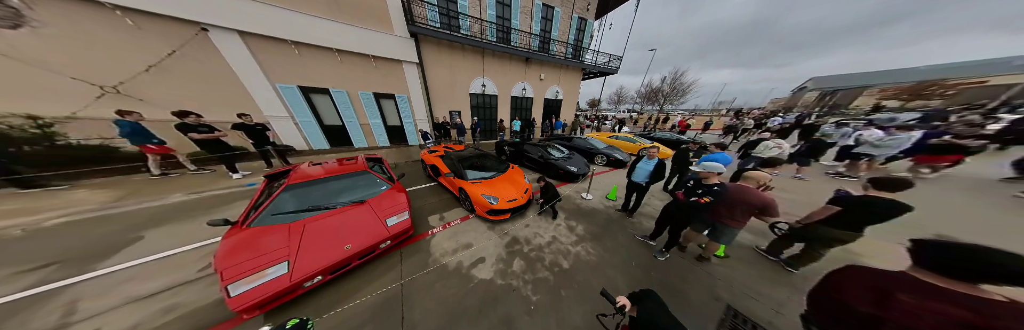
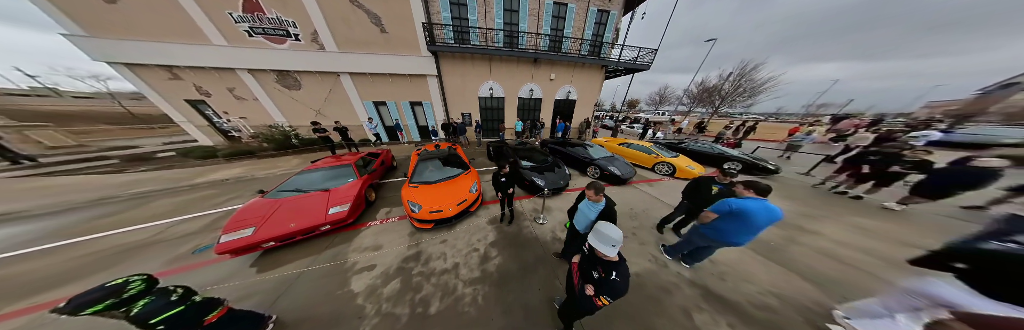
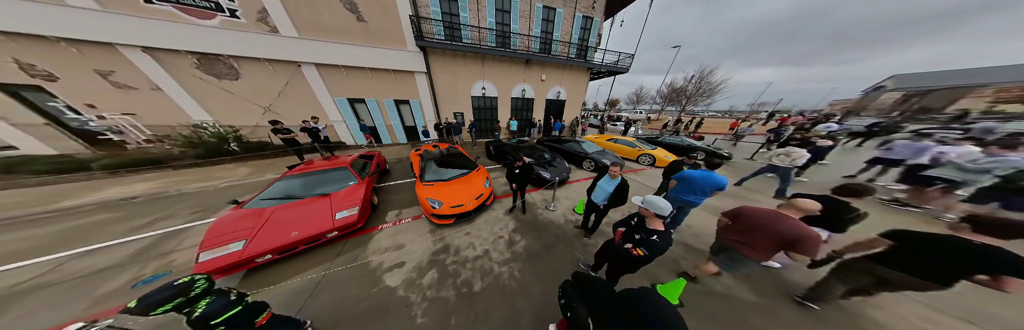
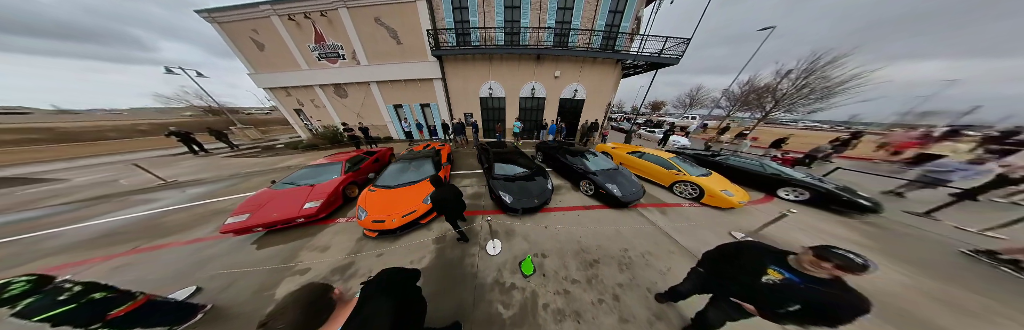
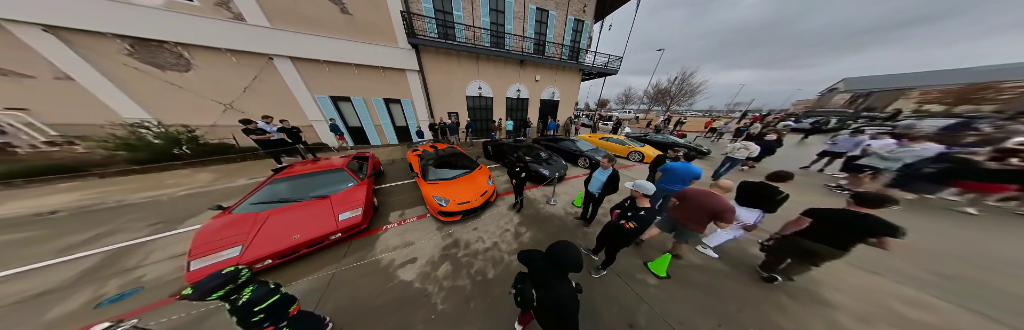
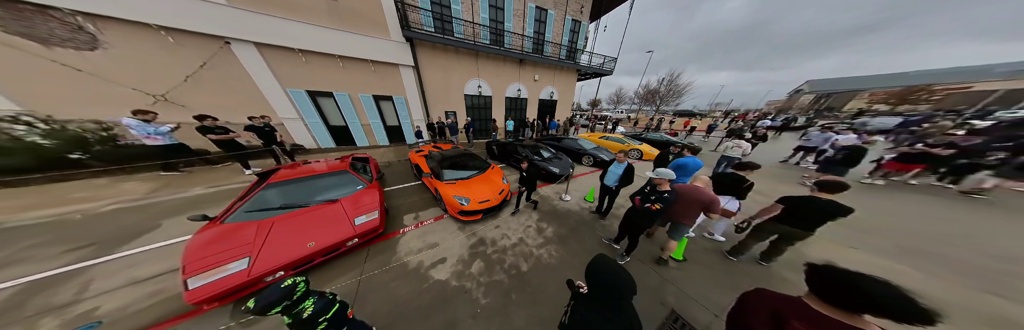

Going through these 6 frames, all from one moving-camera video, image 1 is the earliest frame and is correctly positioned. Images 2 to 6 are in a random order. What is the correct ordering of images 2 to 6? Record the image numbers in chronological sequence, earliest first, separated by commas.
6, 5, 3, 2, 4
